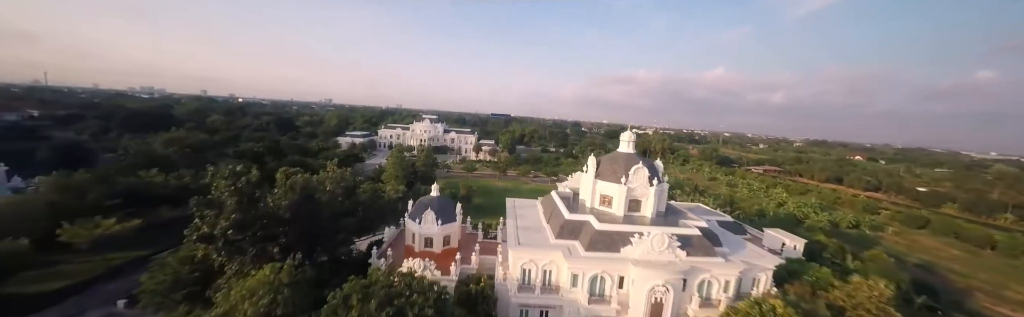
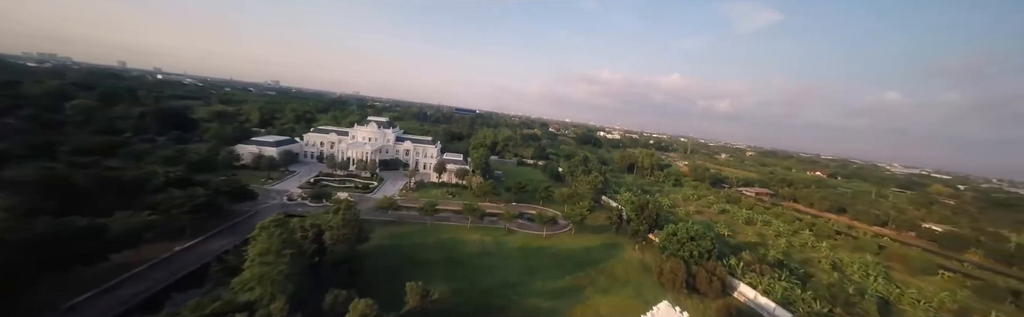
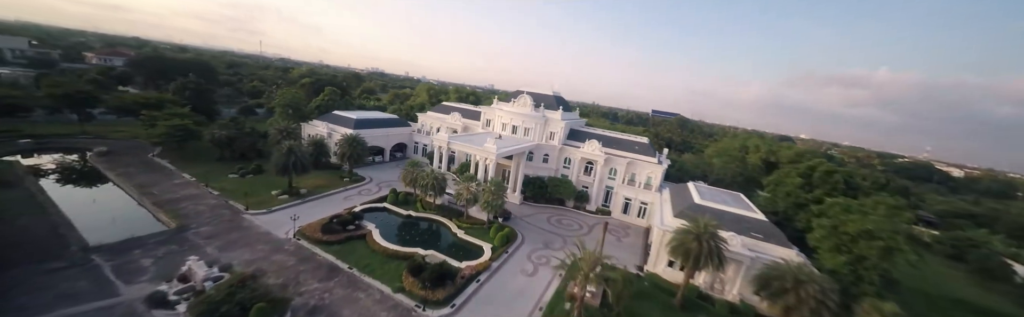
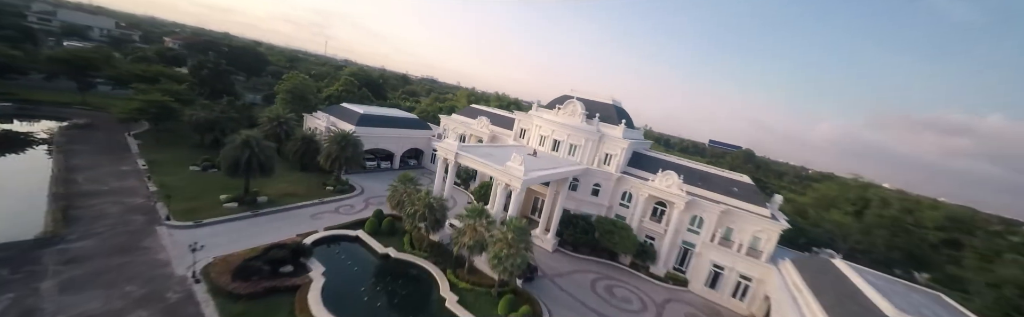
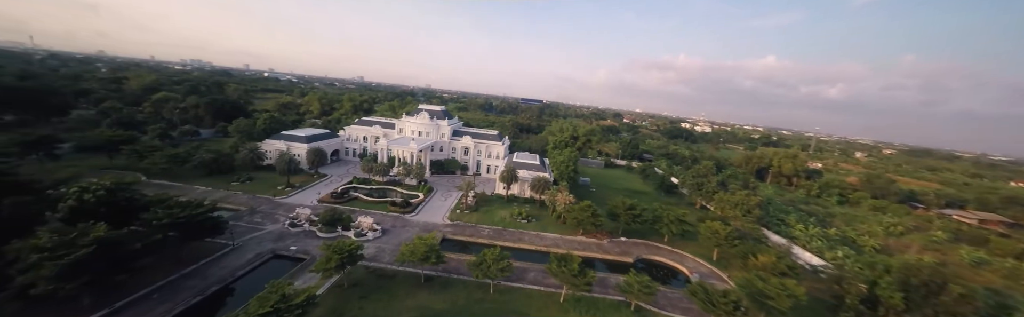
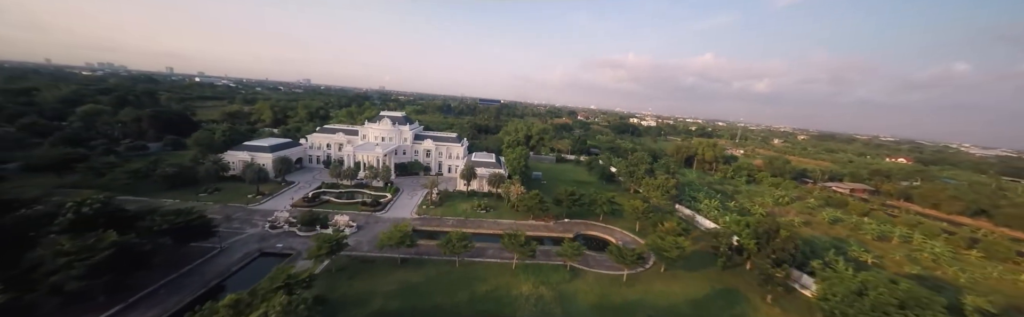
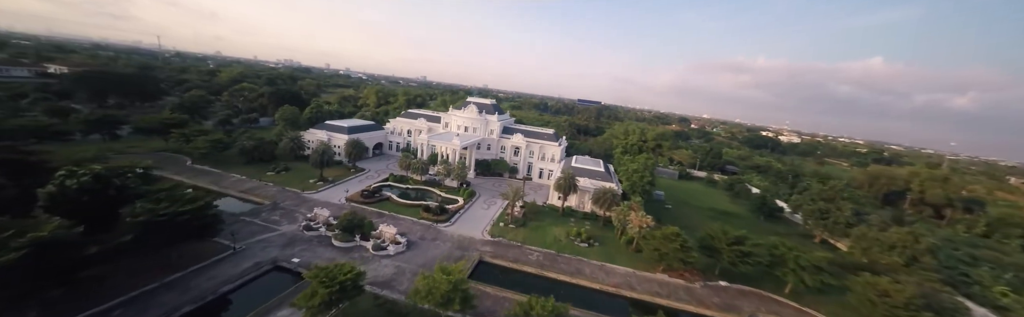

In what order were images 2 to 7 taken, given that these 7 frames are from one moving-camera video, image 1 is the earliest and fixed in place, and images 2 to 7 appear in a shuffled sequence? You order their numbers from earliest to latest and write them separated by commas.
2, 6, 5, 7, 3, 4
